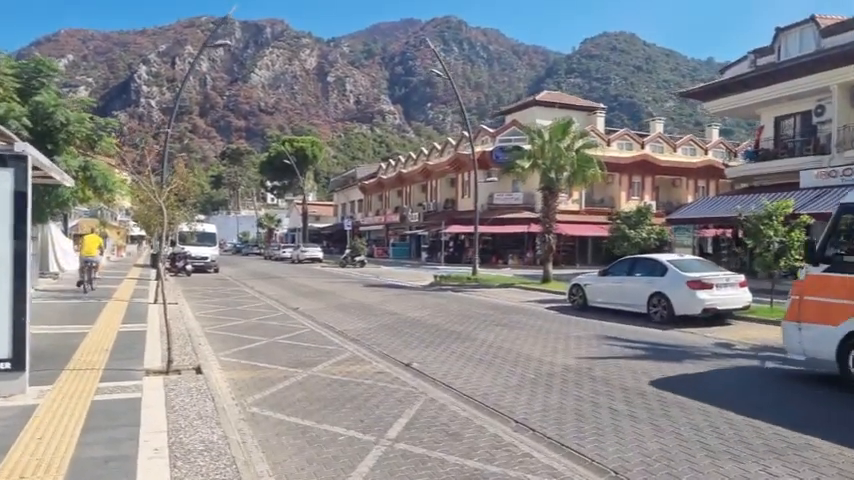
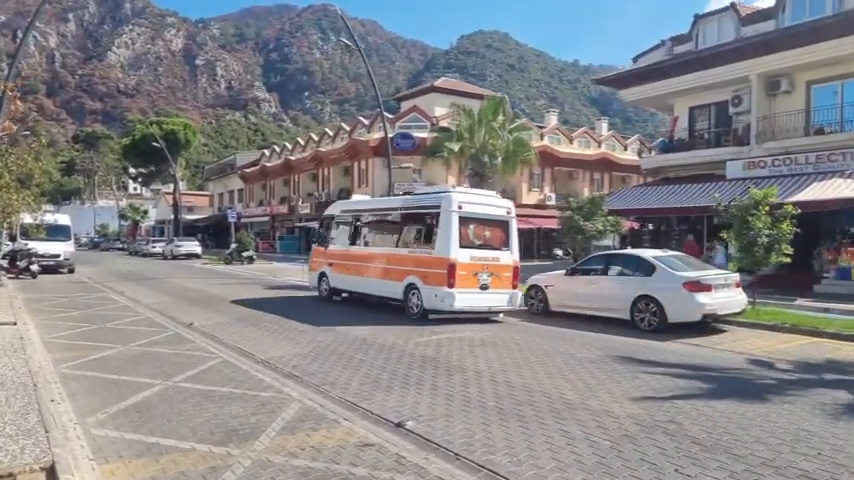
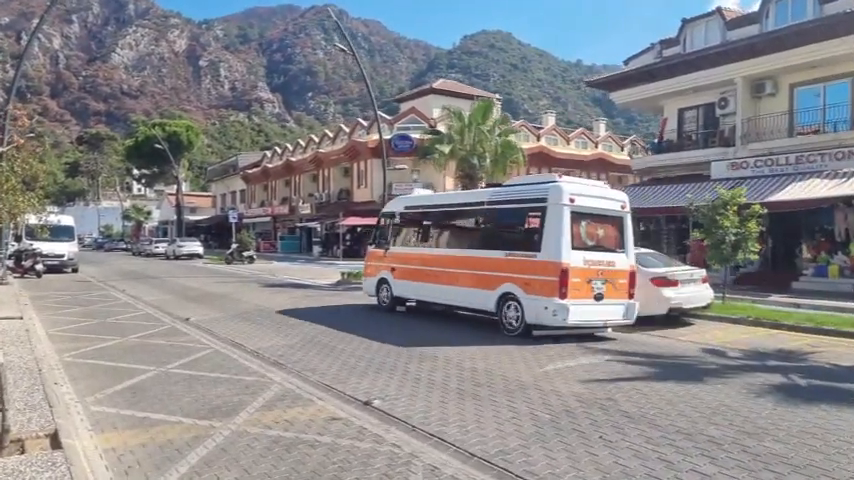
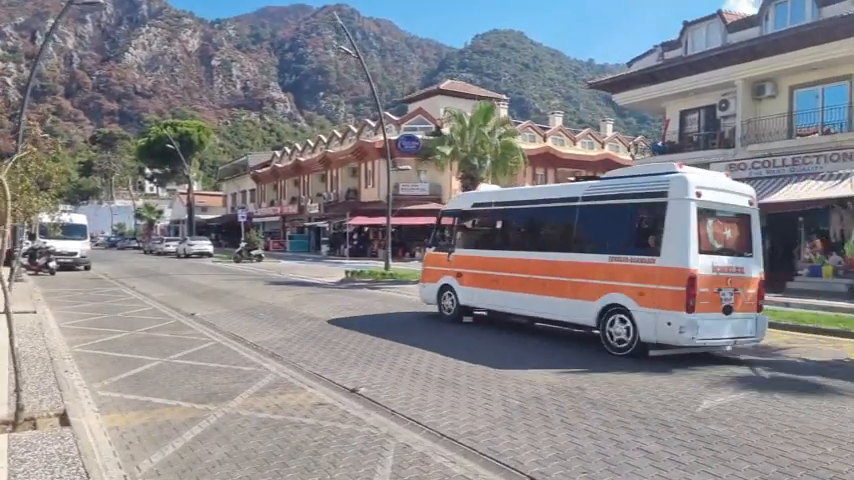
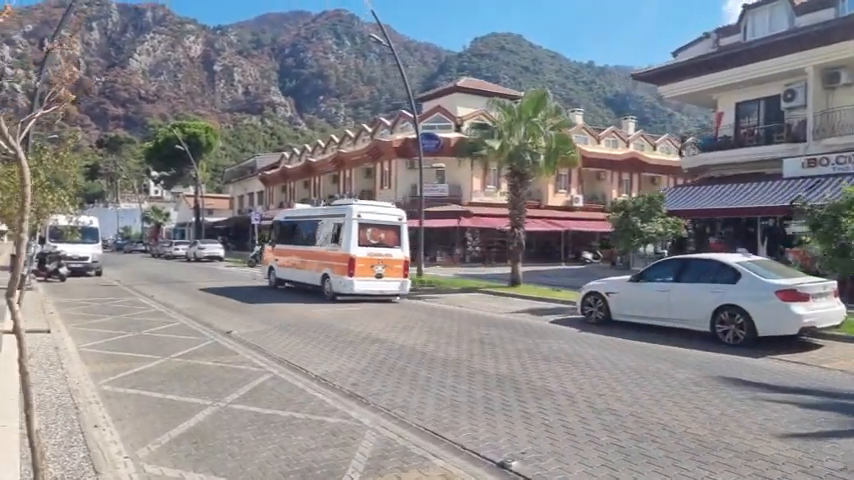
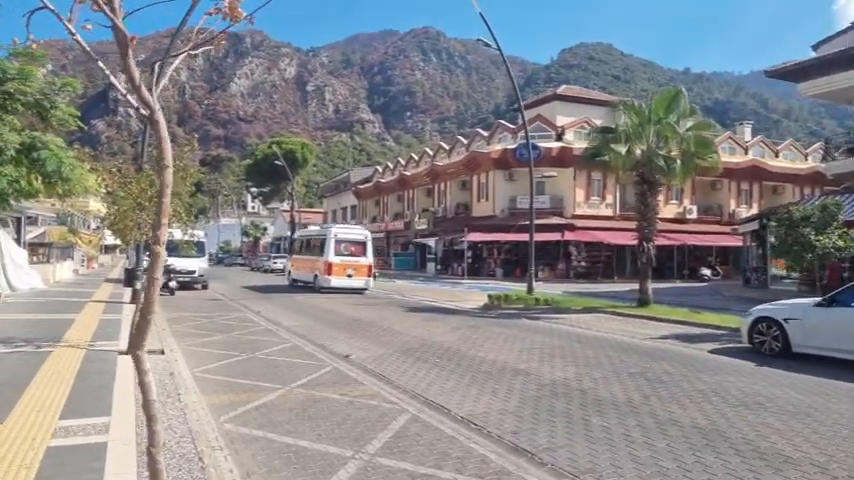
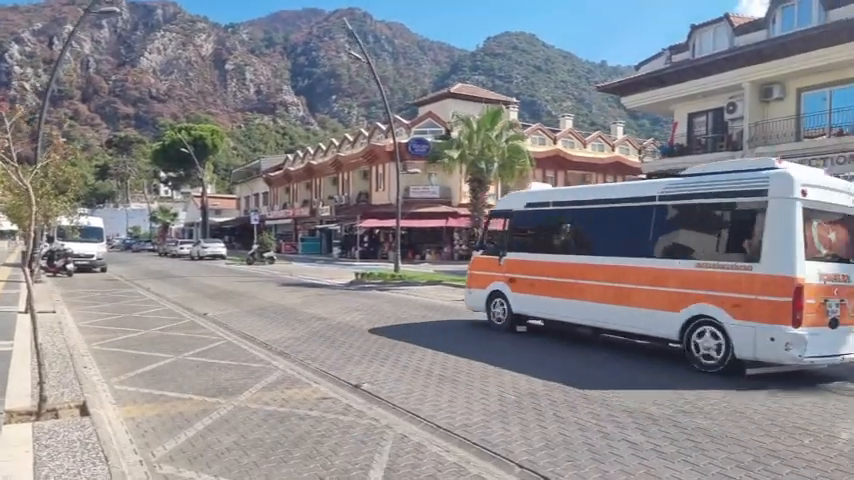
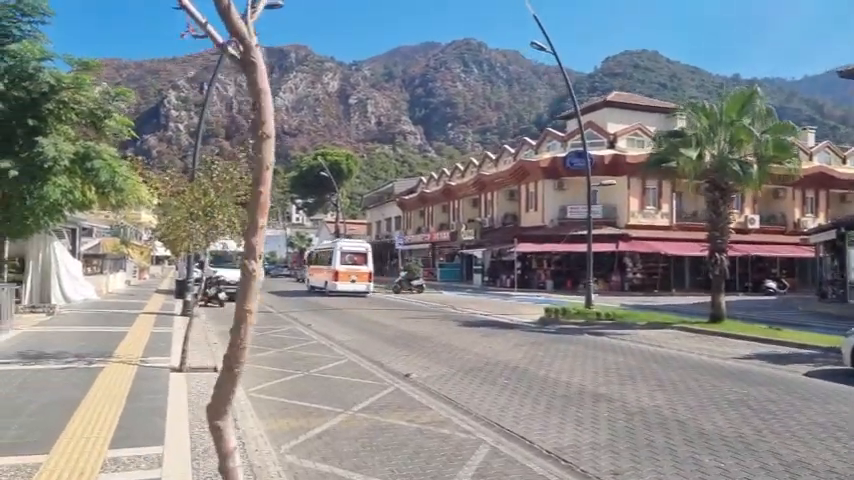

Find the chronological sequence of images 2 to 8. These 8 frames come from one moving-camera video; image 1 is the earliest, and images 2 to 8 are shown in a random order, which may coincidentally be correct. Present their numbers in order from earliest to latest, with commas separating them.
7, 4, 3, 2, 5, 6, 8
